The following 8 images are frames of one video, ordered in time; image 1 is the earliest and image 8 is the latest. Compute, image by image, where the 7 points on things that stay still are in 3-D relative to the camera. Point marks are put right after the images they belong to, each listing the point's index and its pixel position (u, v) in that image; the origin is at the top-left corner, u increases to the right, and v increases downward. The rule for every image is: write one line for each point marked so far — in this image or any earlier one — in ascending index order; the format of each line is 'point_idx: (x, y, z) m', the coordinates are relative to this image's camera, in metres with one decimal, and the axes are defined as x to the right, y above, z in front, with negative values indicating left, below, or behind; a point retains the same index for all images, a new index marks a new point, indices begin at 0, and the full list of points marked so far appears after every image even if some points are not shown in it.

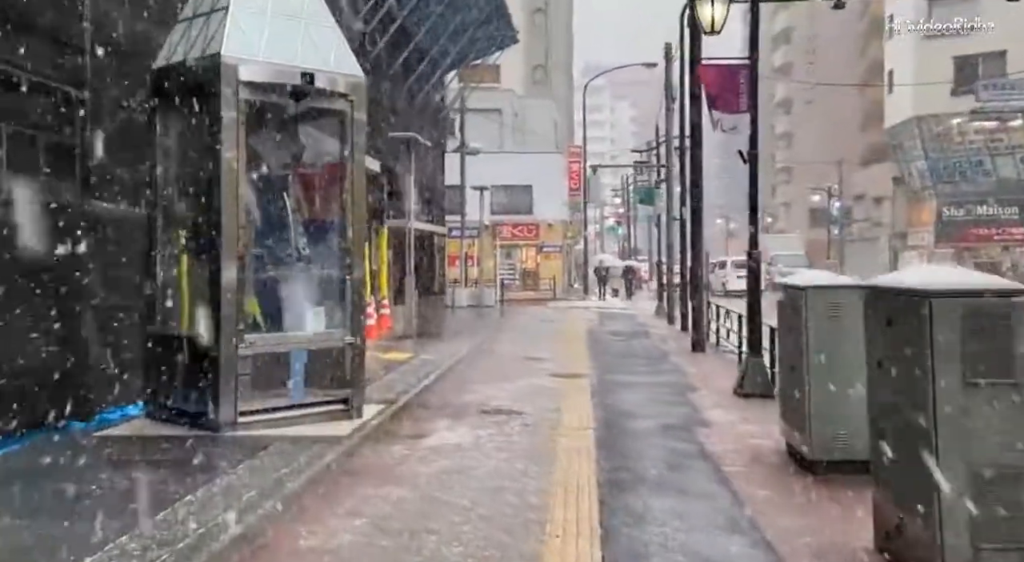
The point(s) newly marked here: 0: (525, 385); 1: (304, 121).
0: (+0.2, -1.5, +14.9) m
1: (-2.4, +1.8, +11.8) m
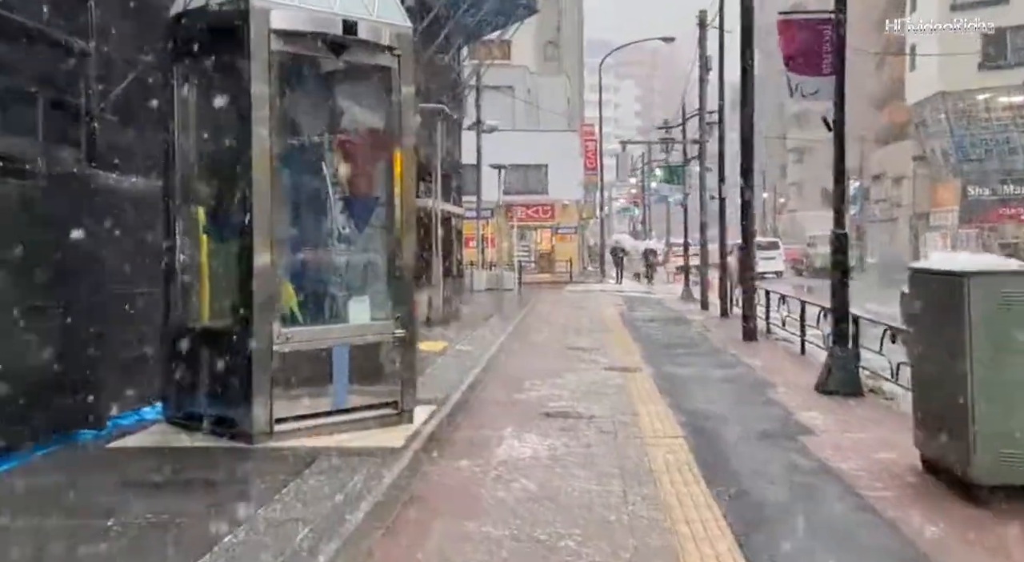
0: (+0.9, -1.3, +13.3) m
1: (-1.7, +2.0, +10.2) m
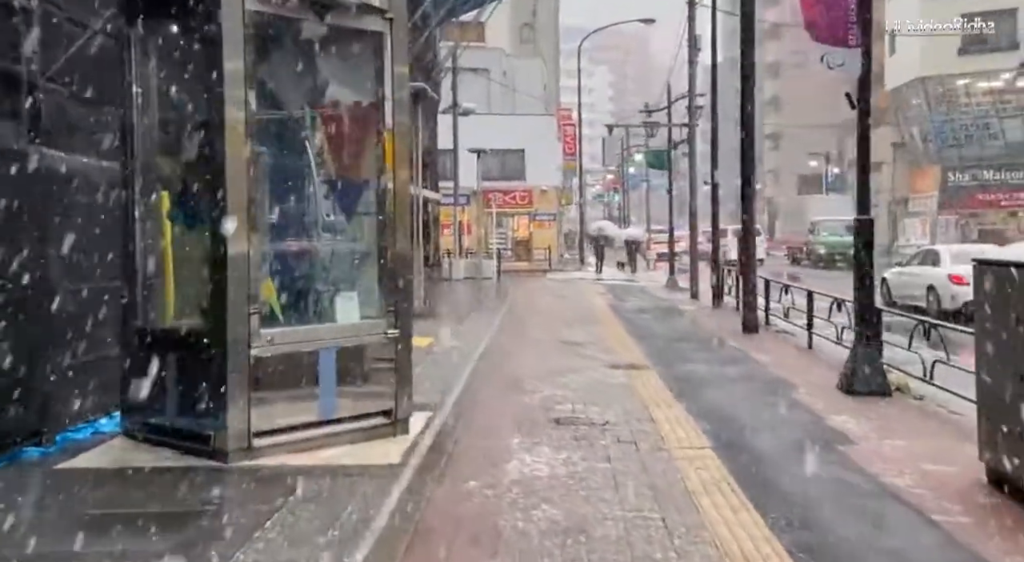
0: (+0.9, -1.2, +12.2) m
1: (-1.6, +2.0, +8.9) m
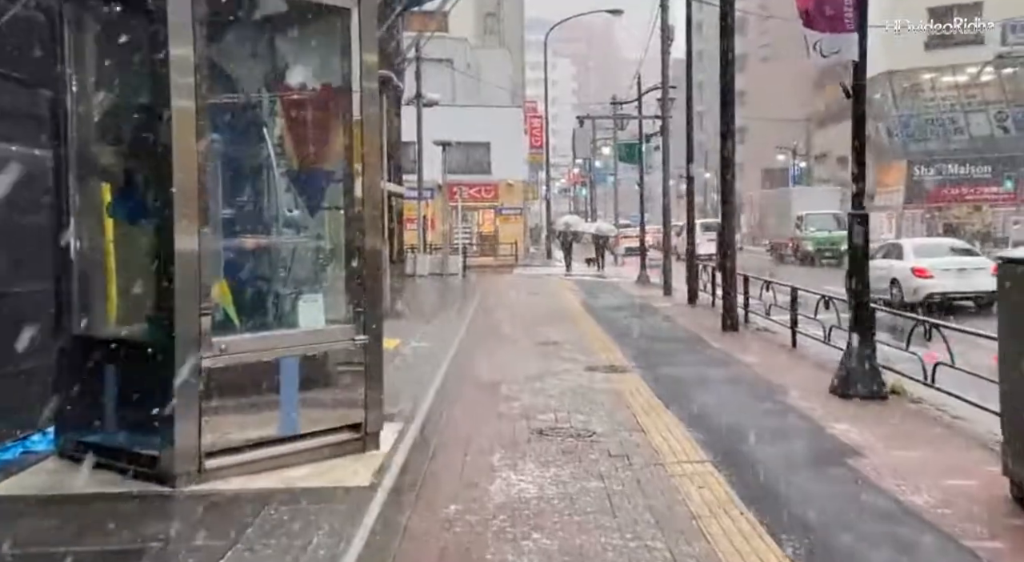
0: (+0.6, -1.2, +11.5) m
1: (-1.8, +2.0, +8.1) m
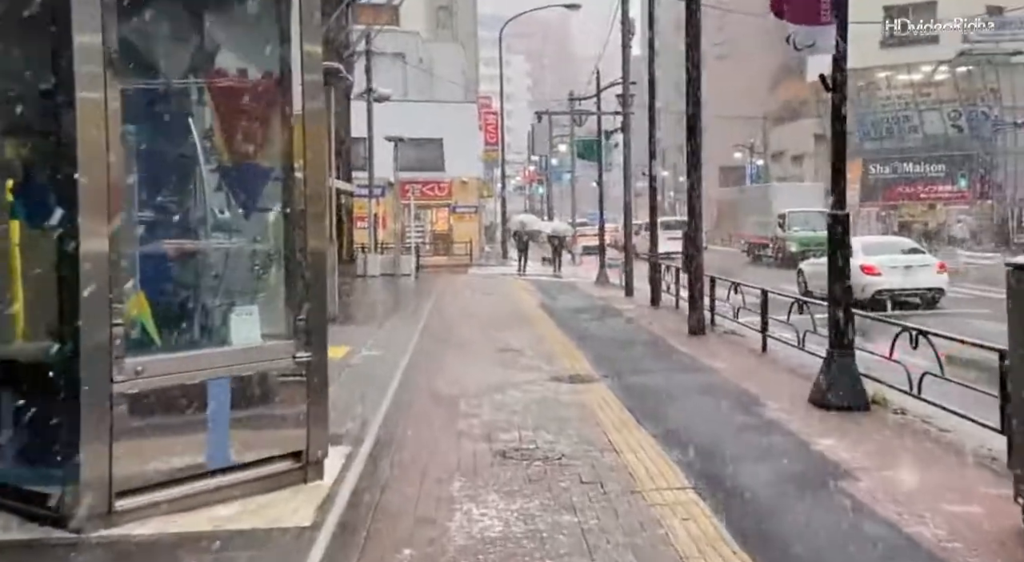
0: (+0.2, -1.2, +10.6) m
1: (-2.1, +2.0, +7.1) m
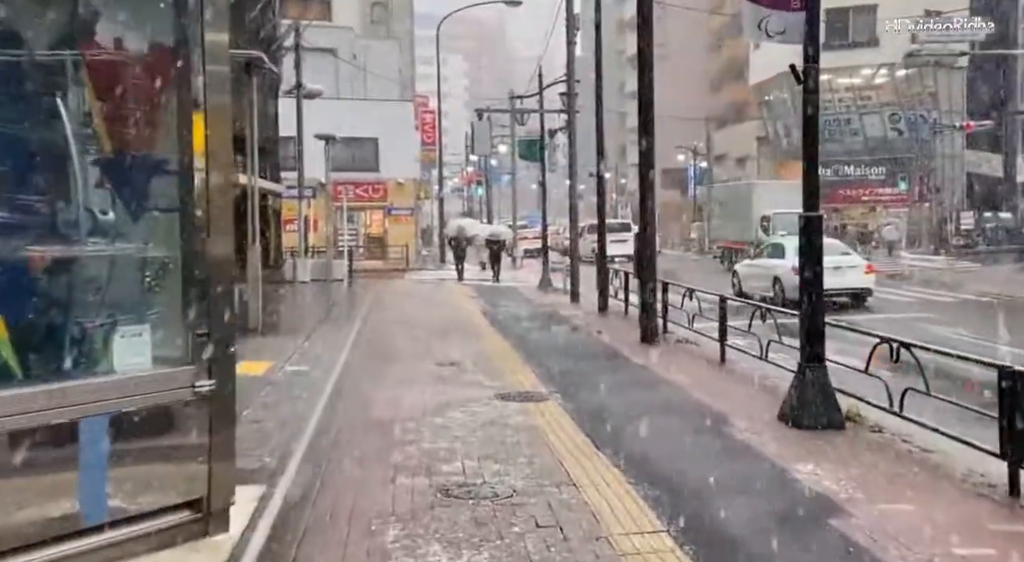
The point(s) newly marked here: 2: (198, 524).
0: (-0.4, -1.3, +9.5) m
1: (-2.4, +1.9, +5.9) m
2: (-1.8, -1.4, +6.0) m
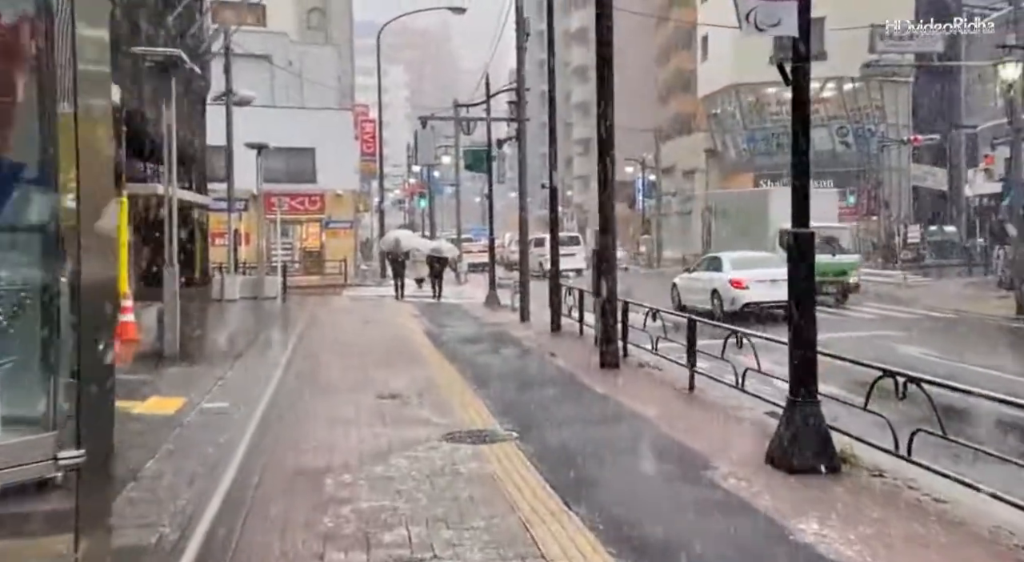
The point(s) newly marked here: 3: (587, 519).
0: (-0.7, -1.5, +8.2) m
1: (-2.6, +1.7, +4.5) m
2: (-2.0, -1.6, +4.5) m
3: (+0.5, -1.6, +7.1) m
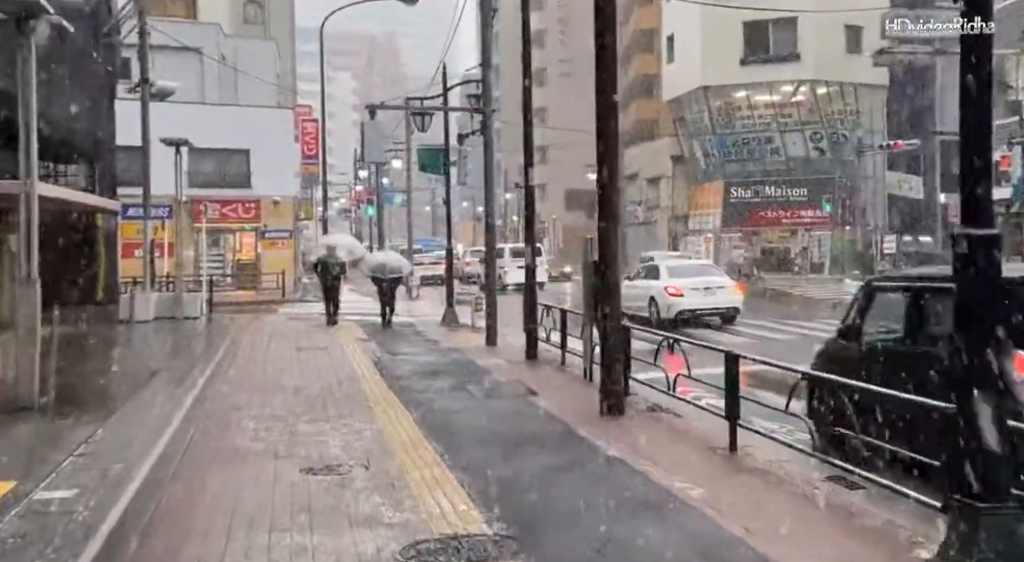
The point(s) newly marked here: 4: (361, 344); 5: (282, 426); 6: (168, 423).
0: (-0.7, -1.7, +4.8) m
1: (-2.4, +1.6, +1.0) m
2: (-1.8, -1.7, +1.1) m
3: (+0.6, -1.8, +3.7) m
4: (-2.8, -1.1, +18.9) m
5: (-2.4, -1.4, +10.2) m
6: (-3.5, -1.4, +10.3) m
